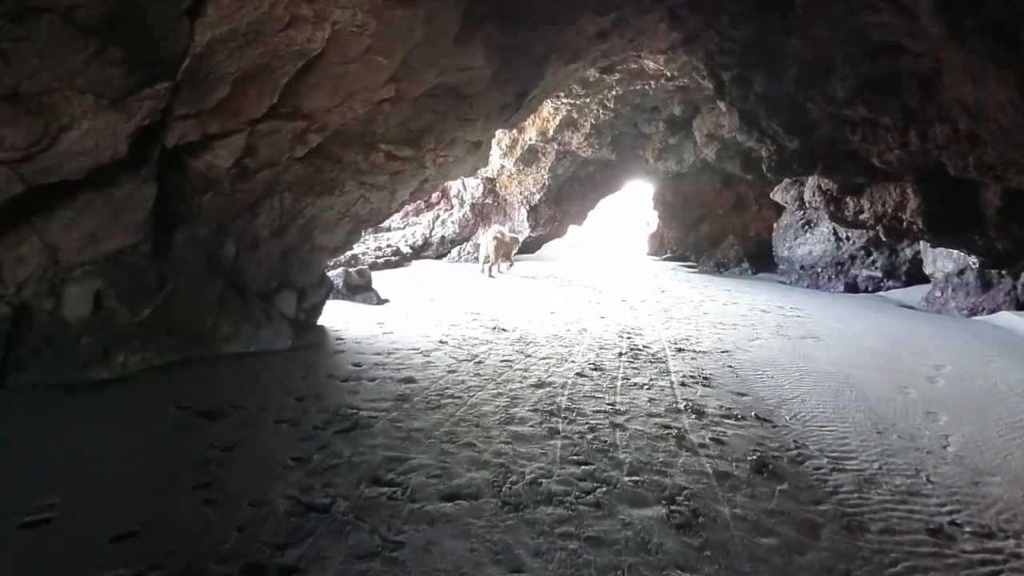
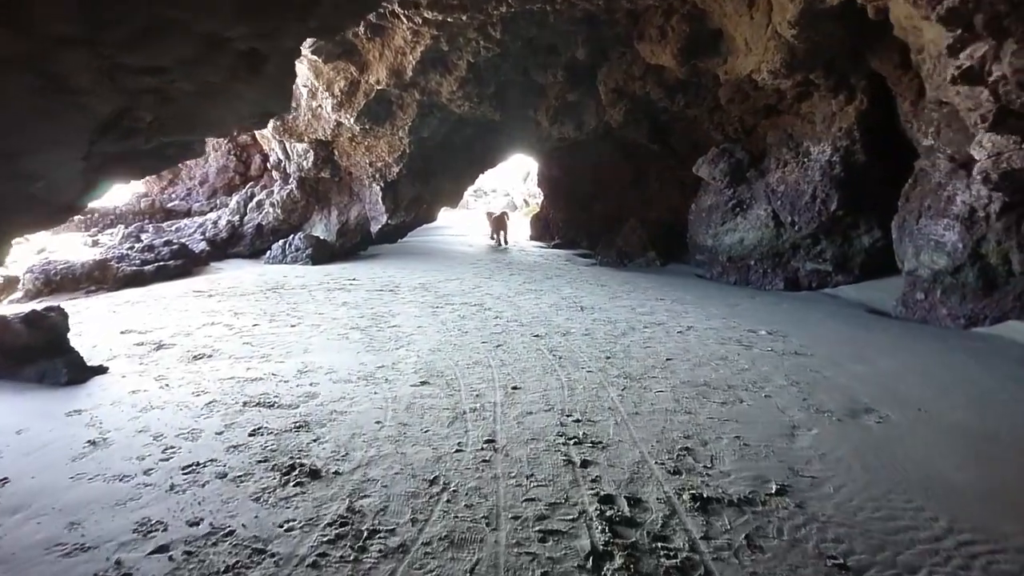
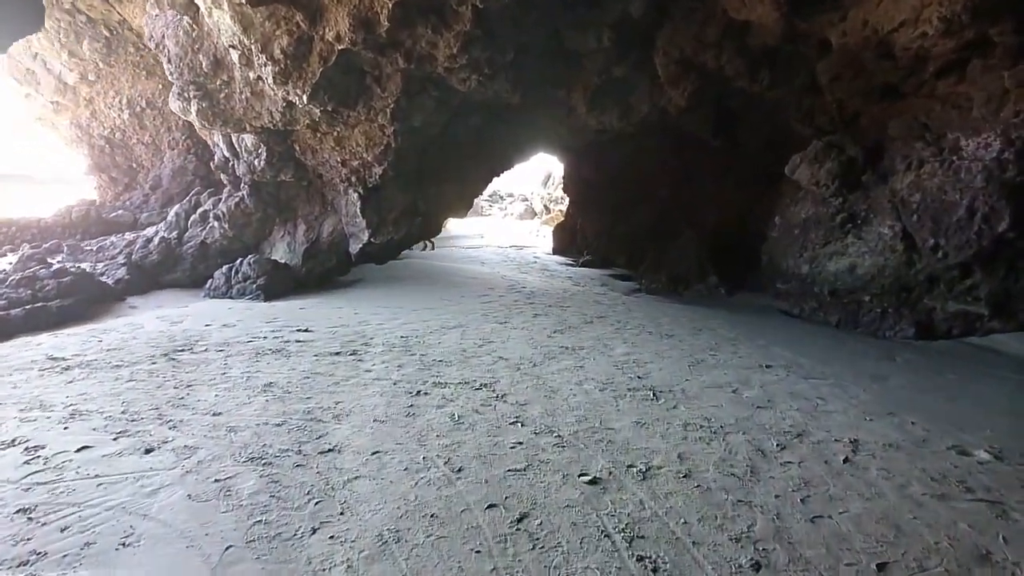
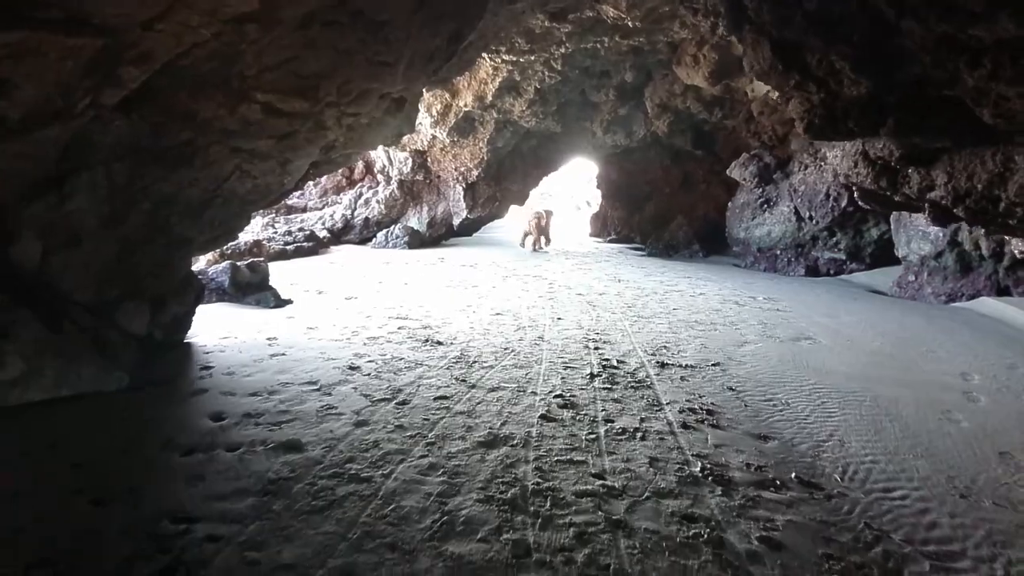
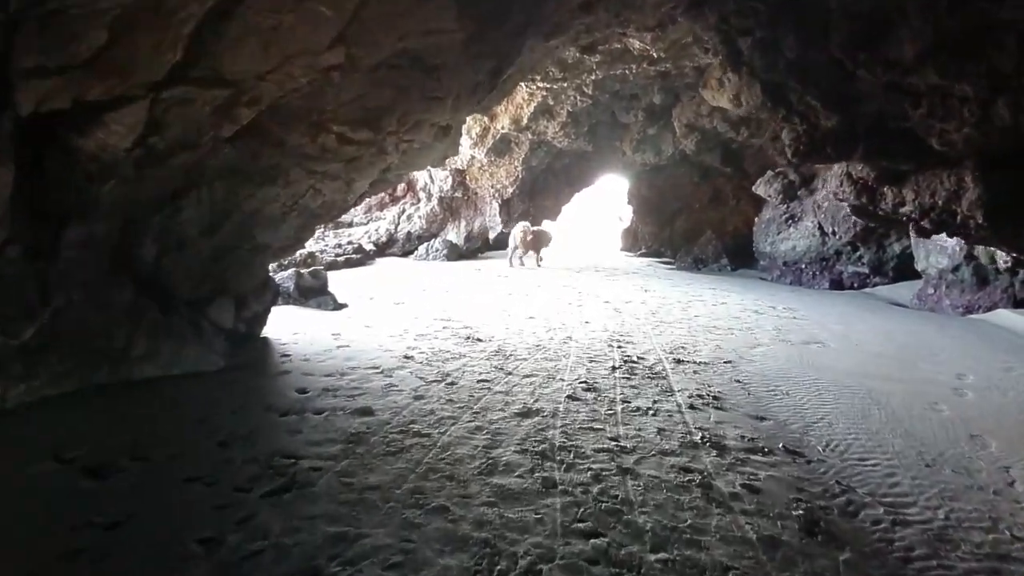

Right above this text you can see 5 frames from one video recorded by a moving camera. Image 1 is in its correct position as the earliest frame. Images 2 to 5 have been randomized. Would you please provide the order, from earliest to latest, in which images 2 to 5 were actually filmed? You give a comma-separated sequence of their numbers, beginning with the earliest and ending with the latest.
5, 4, 2, 3
